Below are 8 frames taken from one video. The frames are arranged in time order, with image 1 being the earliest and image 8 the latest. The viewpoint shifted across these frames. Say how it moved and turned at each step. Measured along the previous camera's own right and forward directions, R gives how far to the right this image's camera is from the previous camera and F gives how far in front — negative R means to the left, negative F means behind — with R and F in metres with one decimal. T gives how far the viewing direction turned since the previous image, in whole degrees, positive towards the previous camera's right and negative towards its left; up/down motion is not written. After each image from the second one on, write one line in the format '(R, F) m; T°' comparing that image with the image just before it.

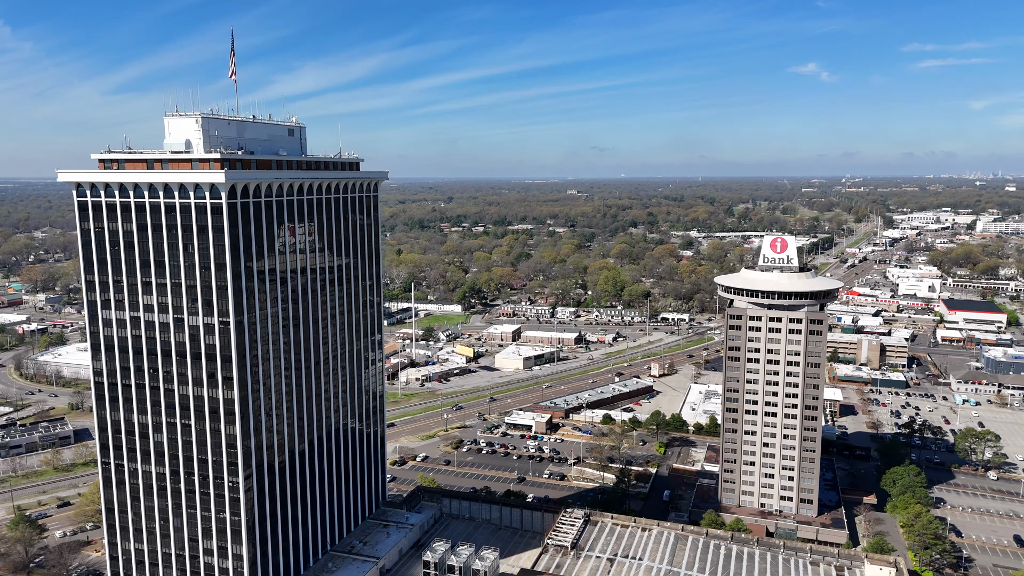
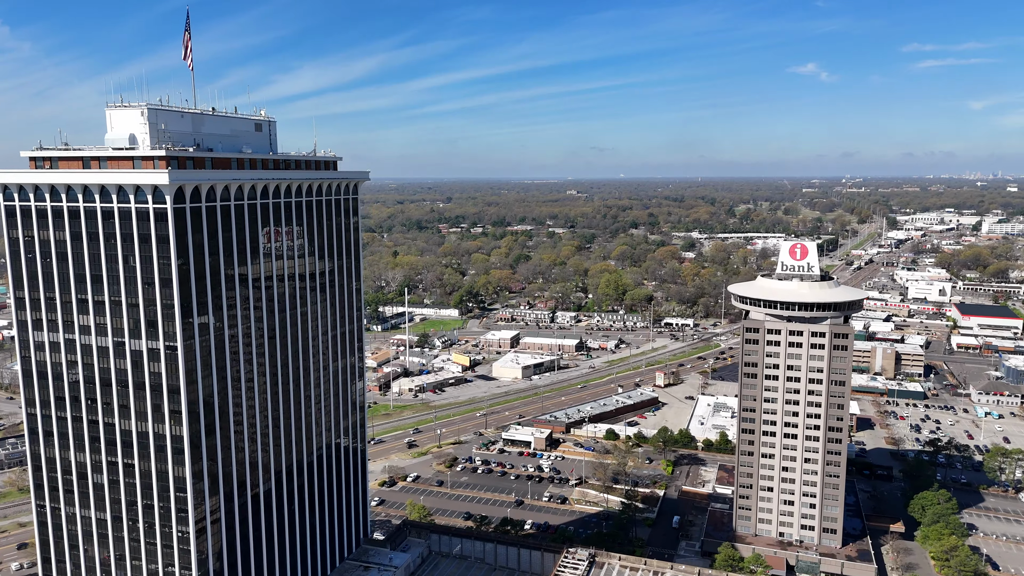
(+0.3, +6.7) m; 0°
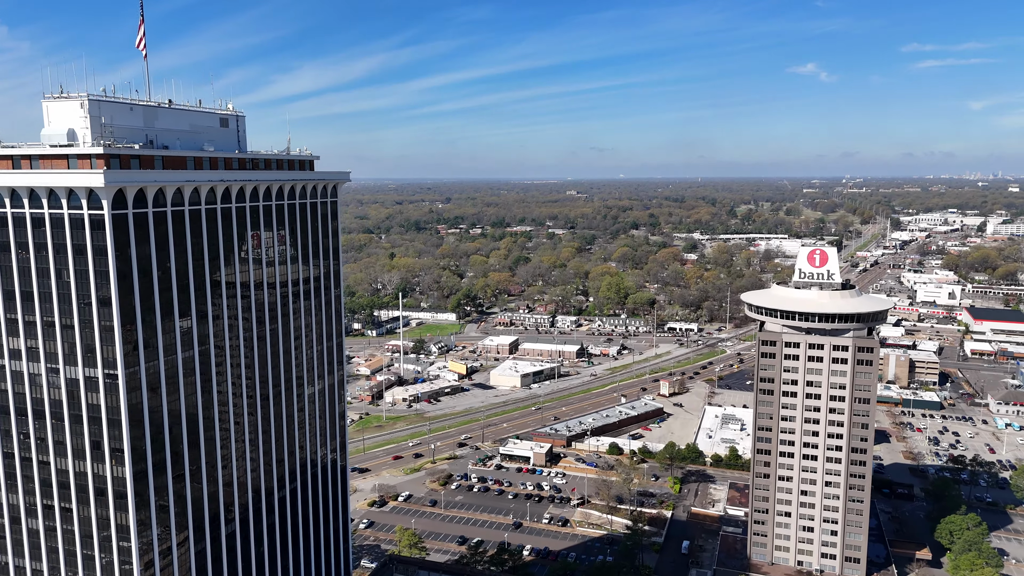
(+0.3, +5.5) m; 0°
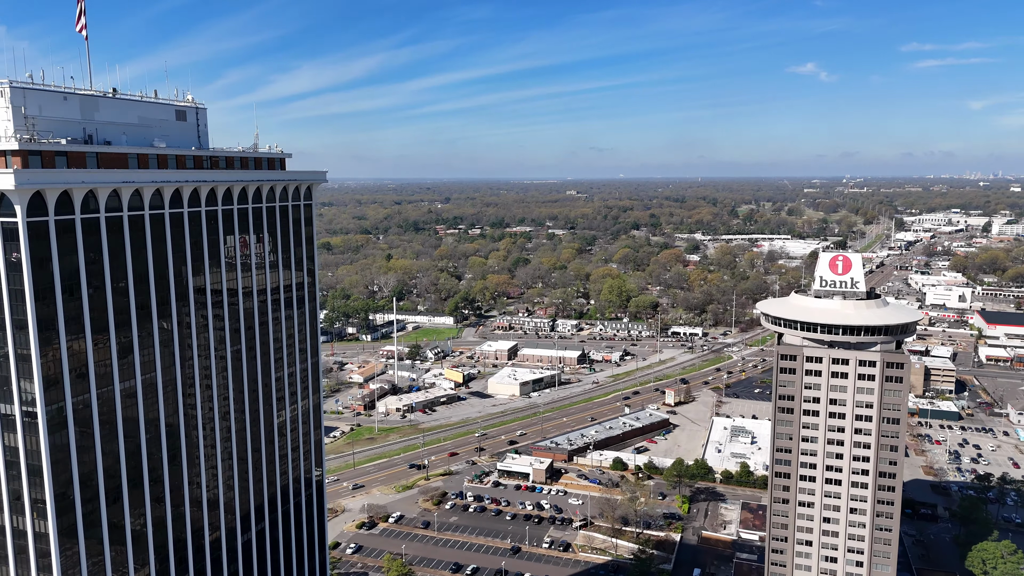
(+0.2, +5.5) m; 0°
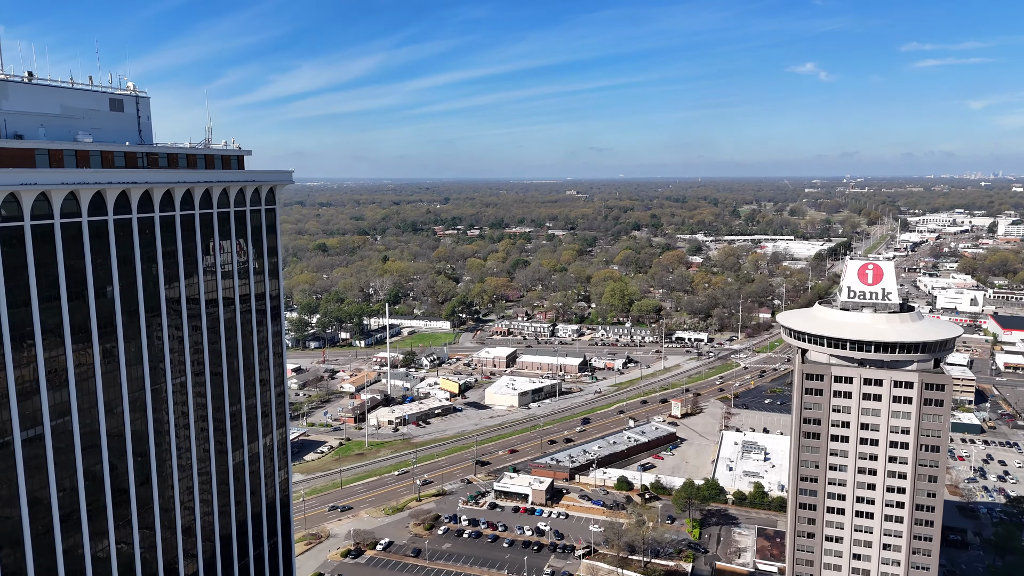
(+0.3, +6.1) m; 0°
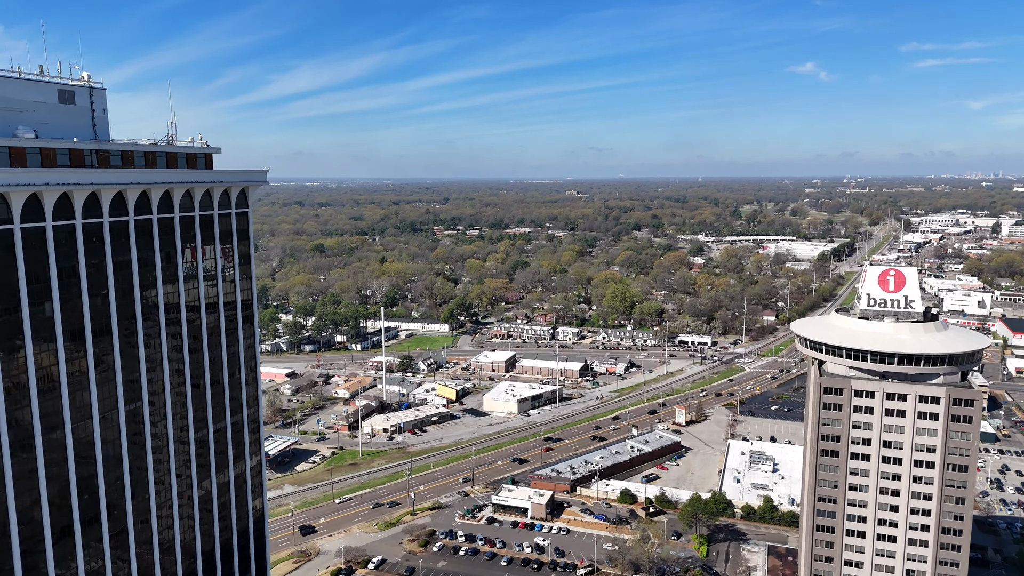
(+0.1, +3.7) m; 0°
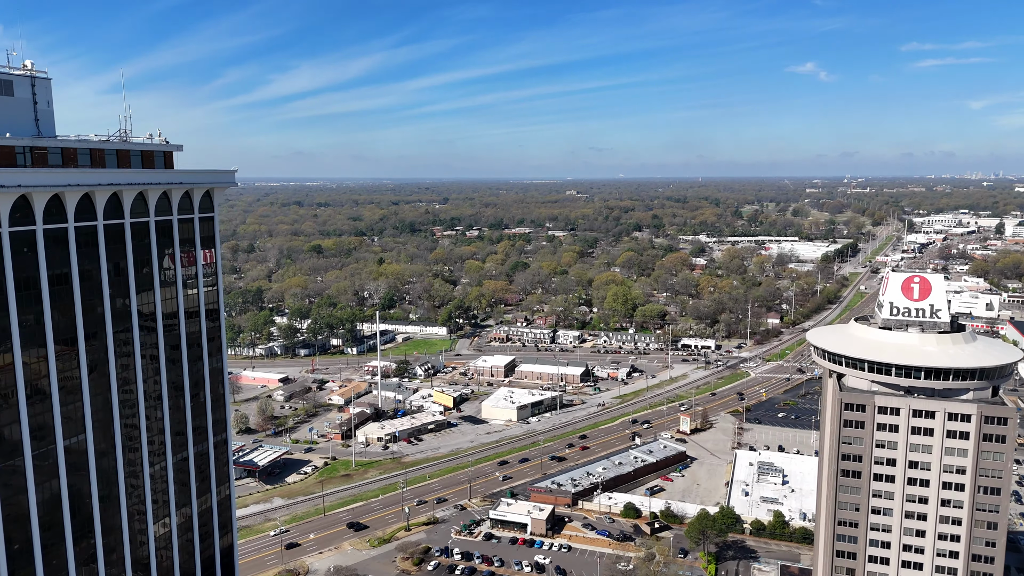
(+0.2, +3.7) m; 0°
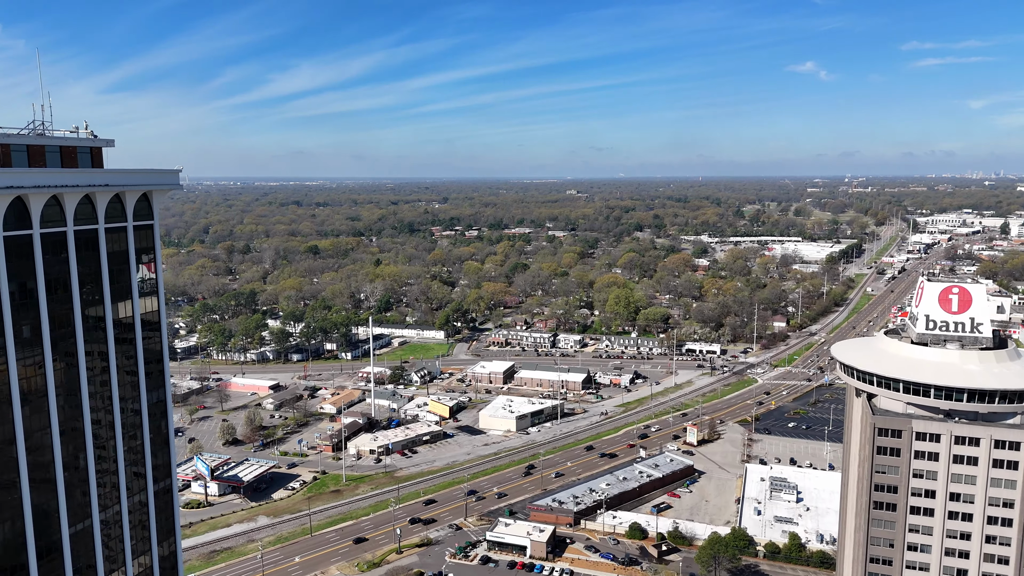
(+0.2, +5.0) m; 0°
